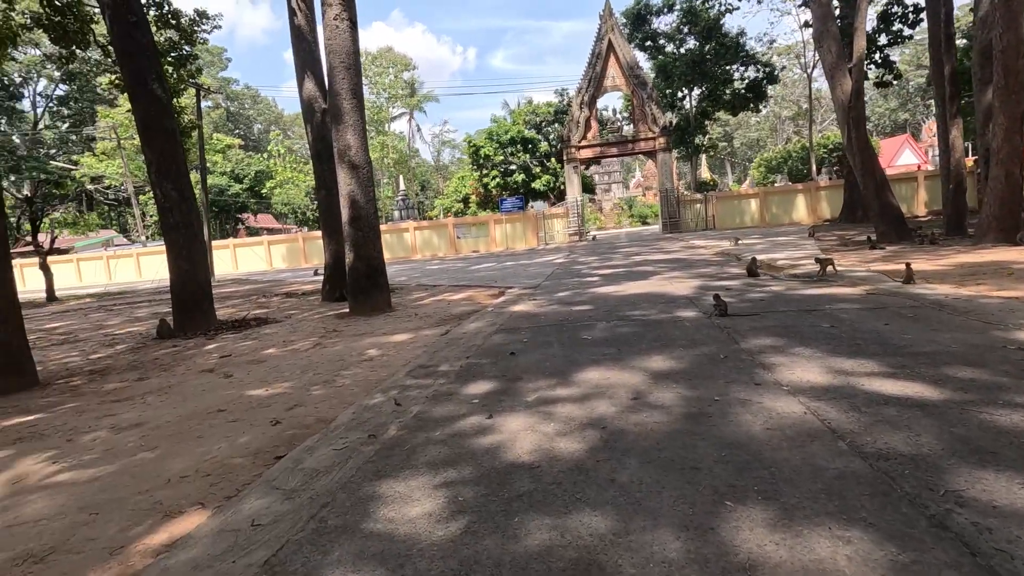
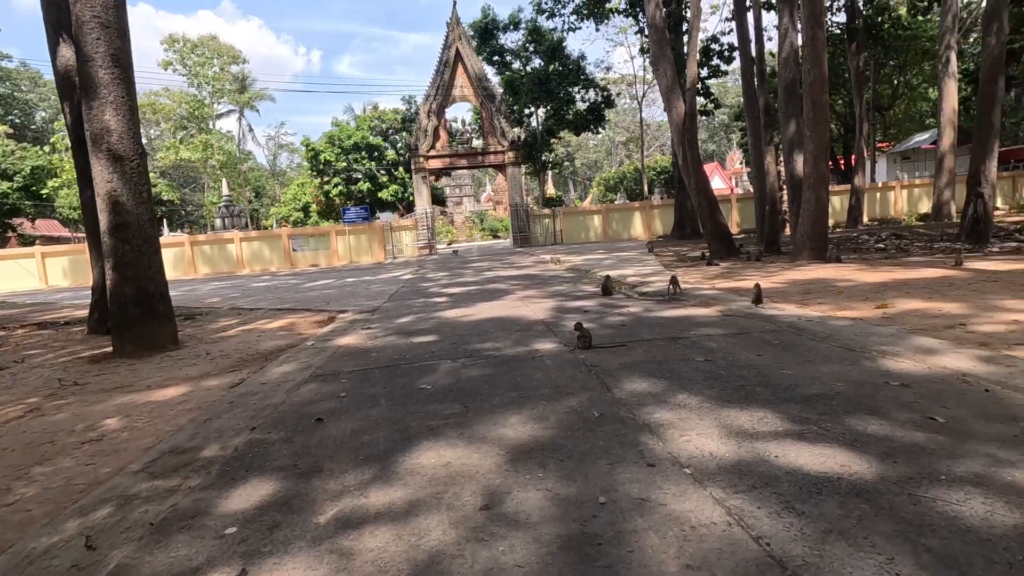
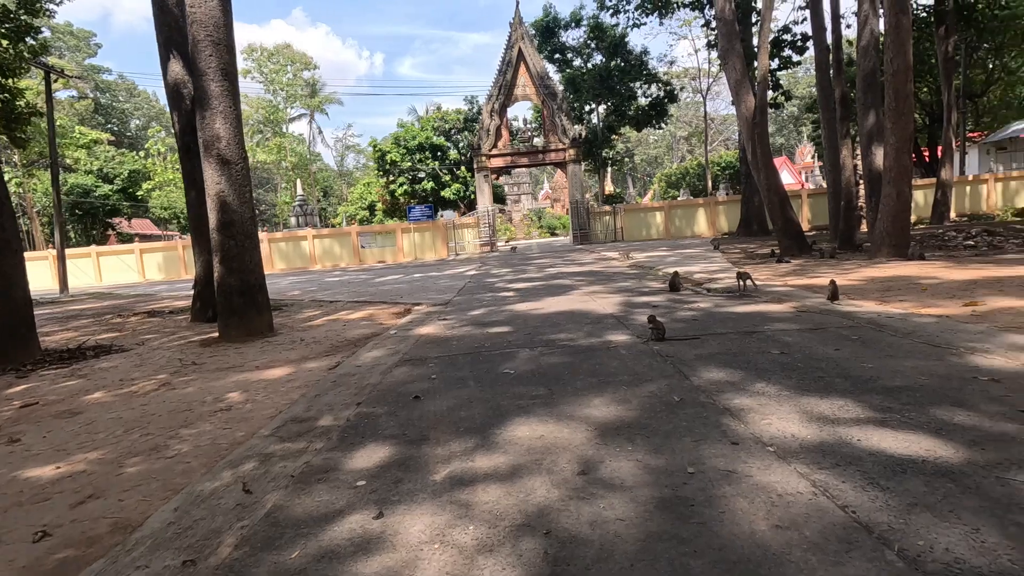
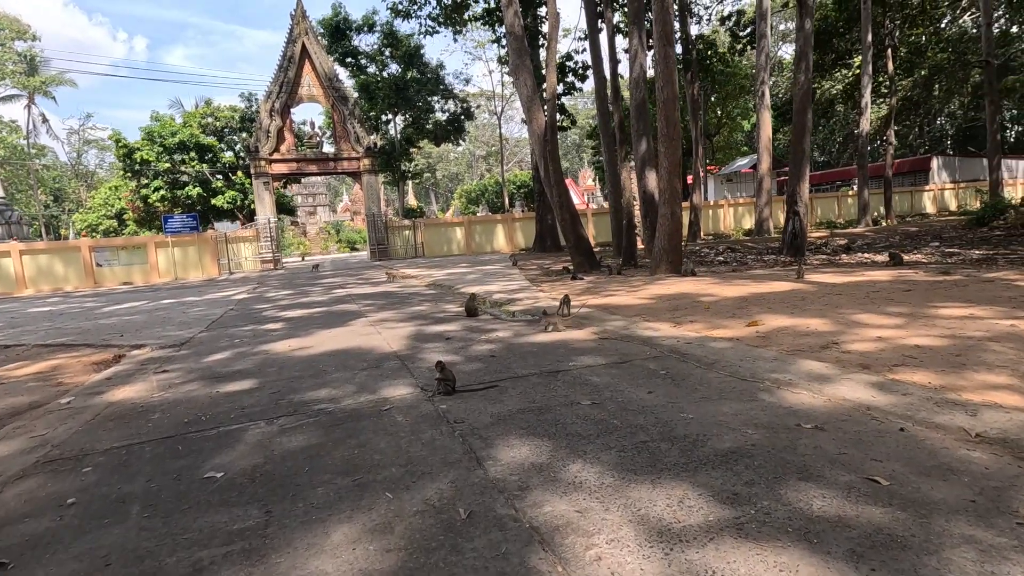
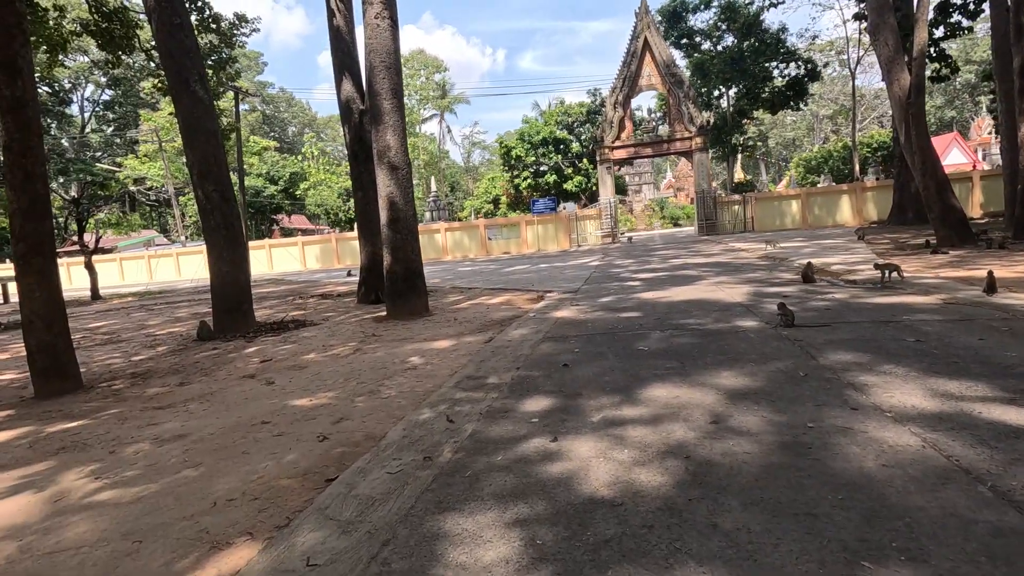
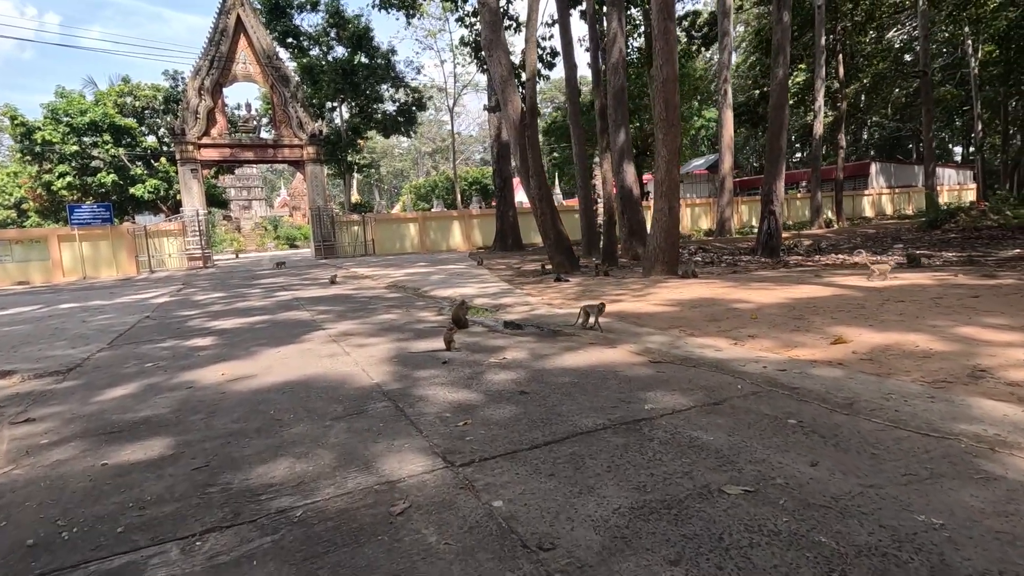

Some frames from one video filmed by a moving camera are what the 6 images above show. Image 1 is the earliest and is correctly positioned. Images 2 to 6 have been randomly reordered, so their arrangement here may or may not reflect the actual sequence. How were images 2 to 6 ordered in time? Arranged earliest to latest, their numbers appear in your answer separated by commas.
5, 3, 2, 4, 6
